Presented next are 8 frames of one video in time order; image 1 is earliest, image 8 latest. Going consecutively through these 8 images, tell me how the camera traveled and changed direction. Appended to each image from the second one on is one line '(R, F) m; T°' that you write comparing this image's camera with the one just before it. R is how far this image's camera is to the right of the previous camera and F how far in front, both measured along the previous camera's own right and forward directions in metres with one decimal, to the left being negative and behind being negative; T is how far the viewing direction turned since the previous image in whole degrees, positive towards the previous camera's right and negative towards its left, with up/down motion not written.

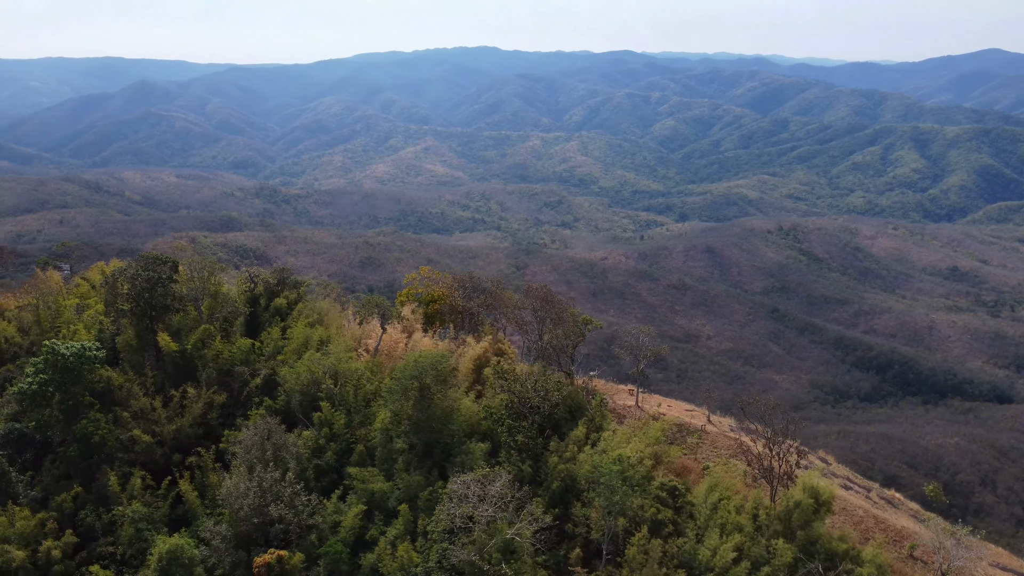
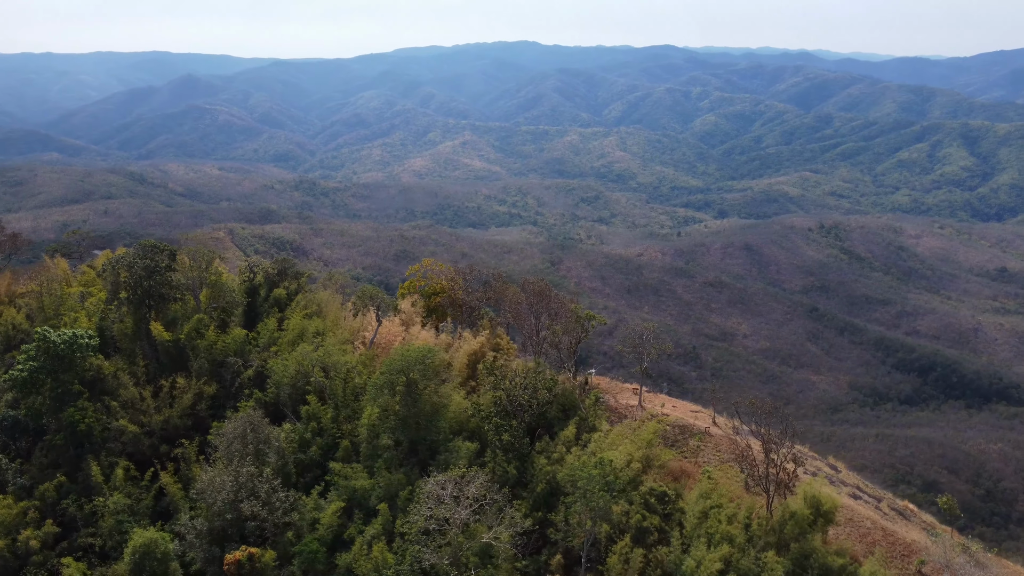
(+0.9, +0.6) m; -3°
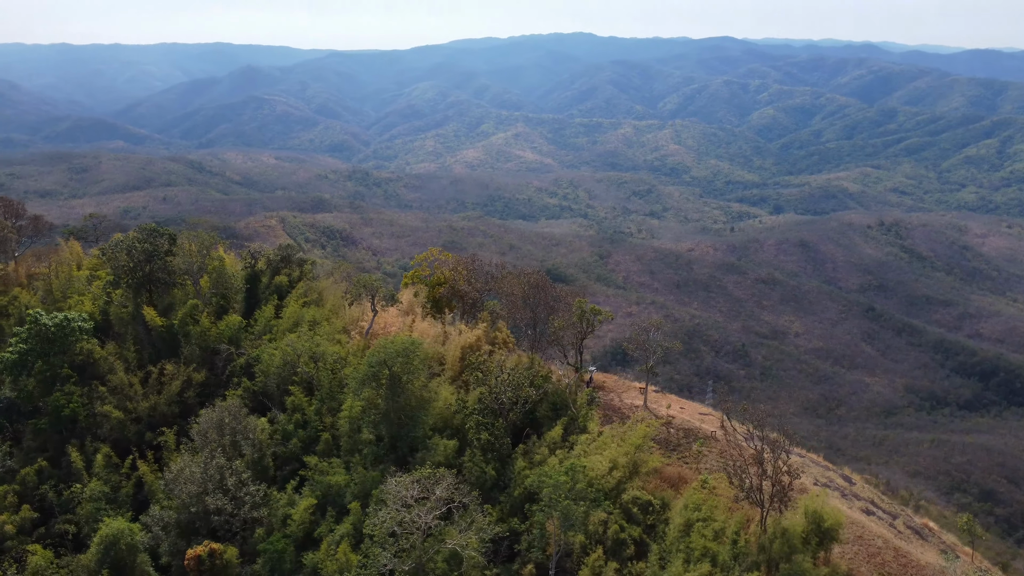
(+1.1, +0.8) m; -4°
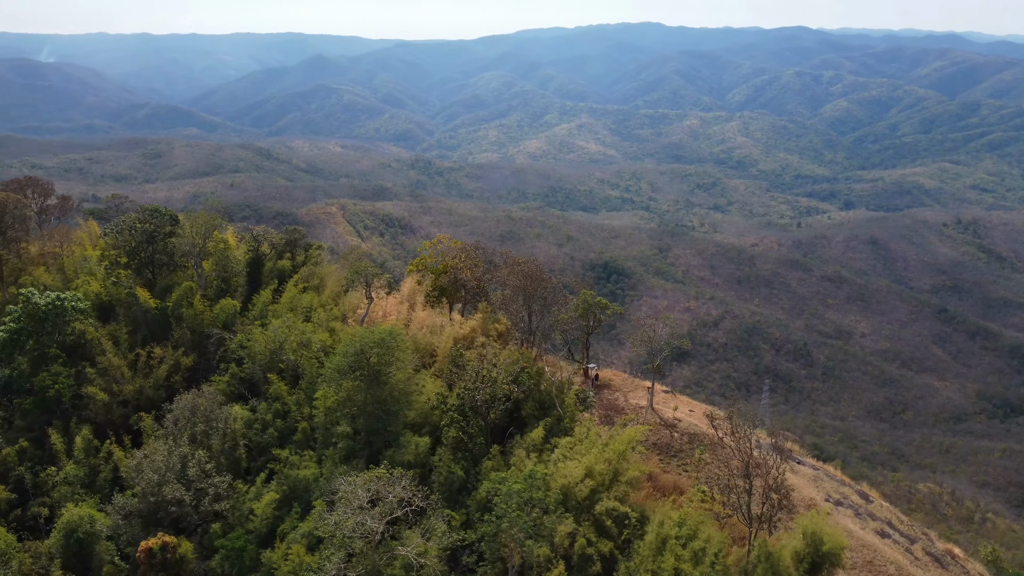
(+1.3, +1.0) m; -4°
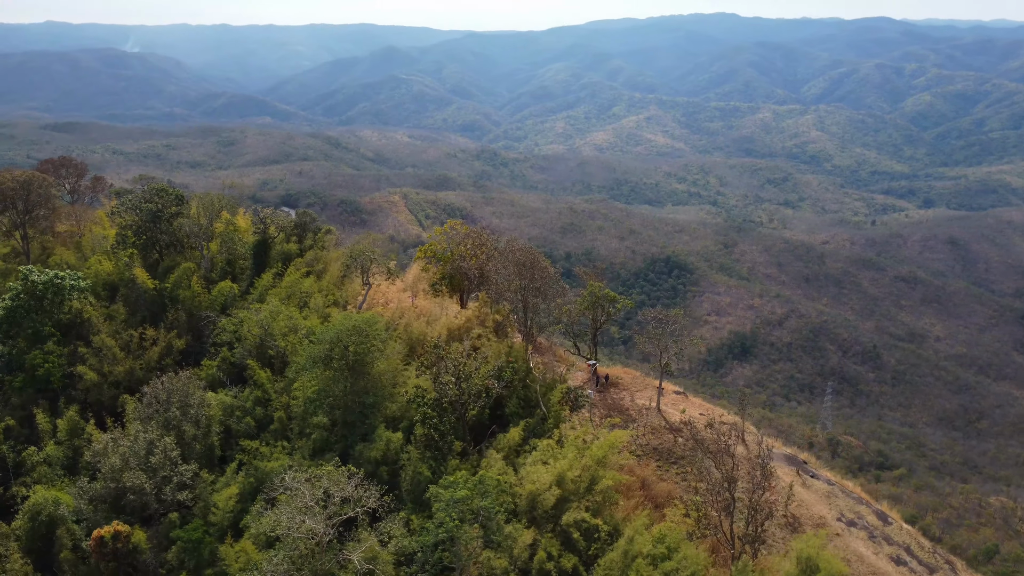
(+1.2, +1.0) m; -5°
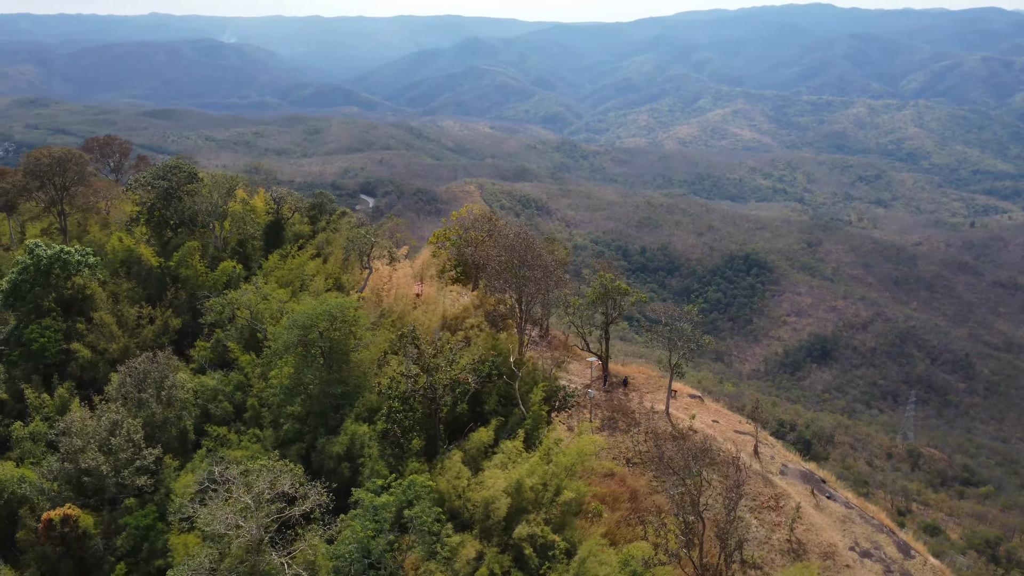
(+1.4, +1.1) m; -6°
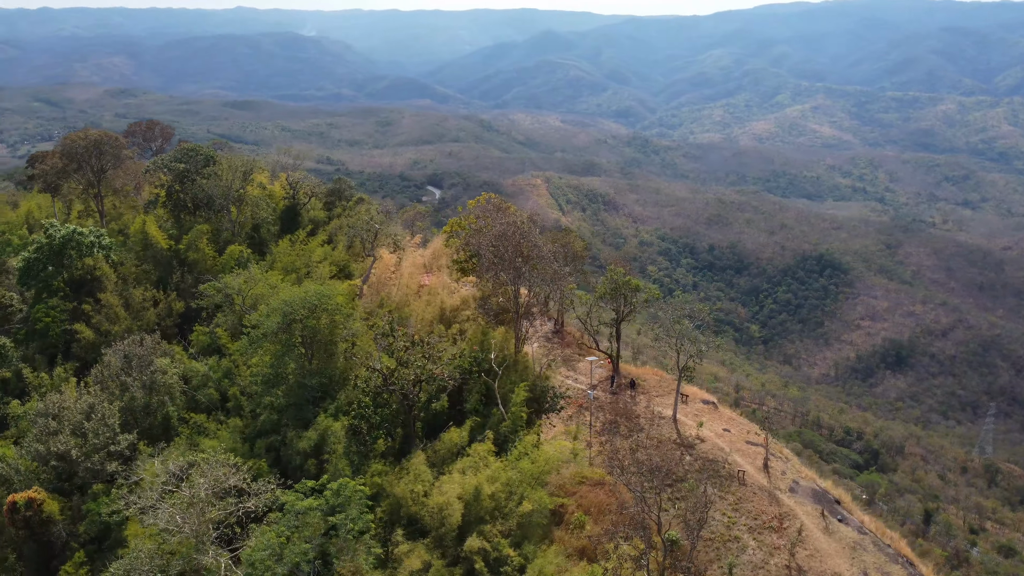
(+1.1, +0.8) m; -5°
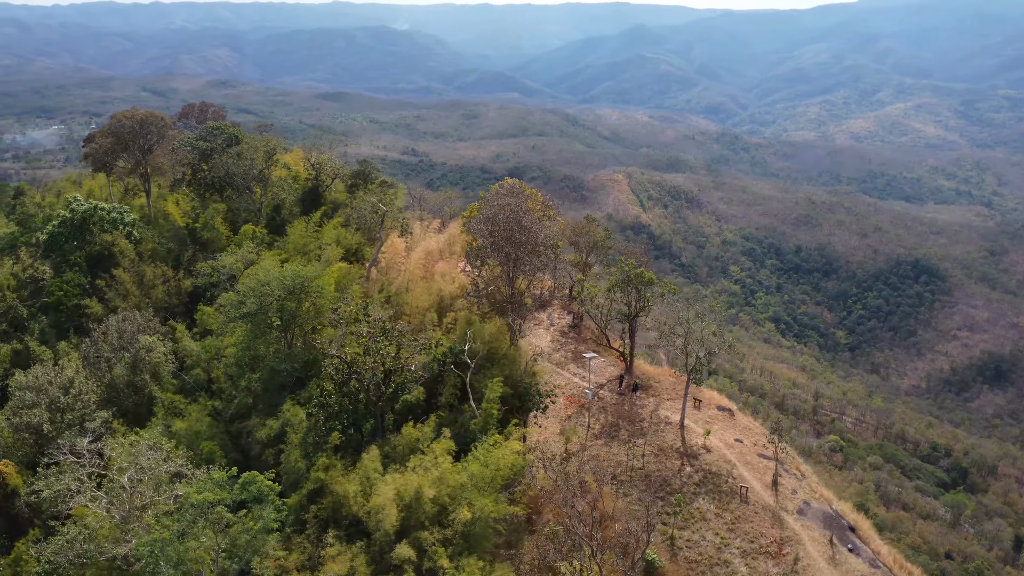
(+1.3, +0.9) m; -6°
